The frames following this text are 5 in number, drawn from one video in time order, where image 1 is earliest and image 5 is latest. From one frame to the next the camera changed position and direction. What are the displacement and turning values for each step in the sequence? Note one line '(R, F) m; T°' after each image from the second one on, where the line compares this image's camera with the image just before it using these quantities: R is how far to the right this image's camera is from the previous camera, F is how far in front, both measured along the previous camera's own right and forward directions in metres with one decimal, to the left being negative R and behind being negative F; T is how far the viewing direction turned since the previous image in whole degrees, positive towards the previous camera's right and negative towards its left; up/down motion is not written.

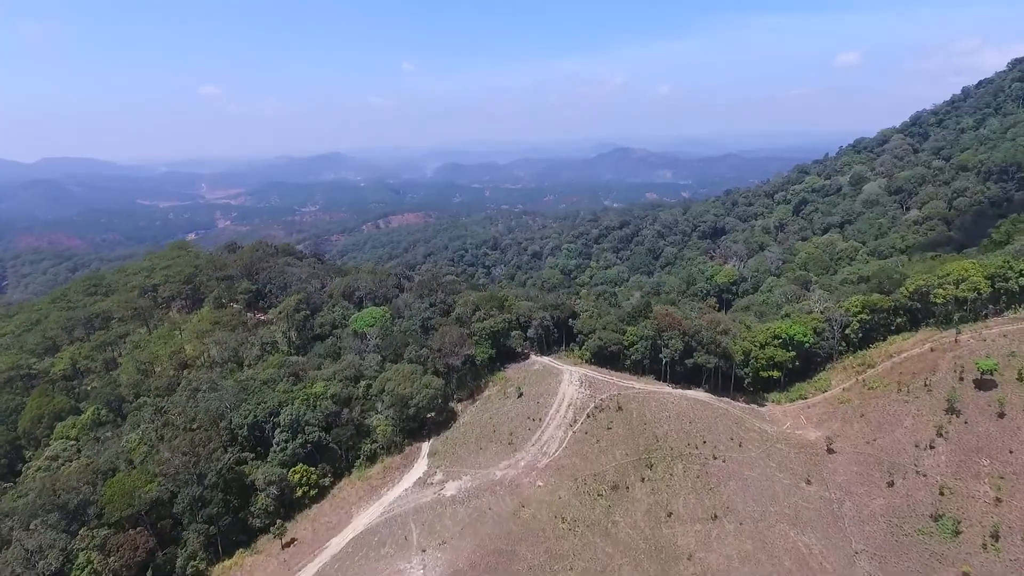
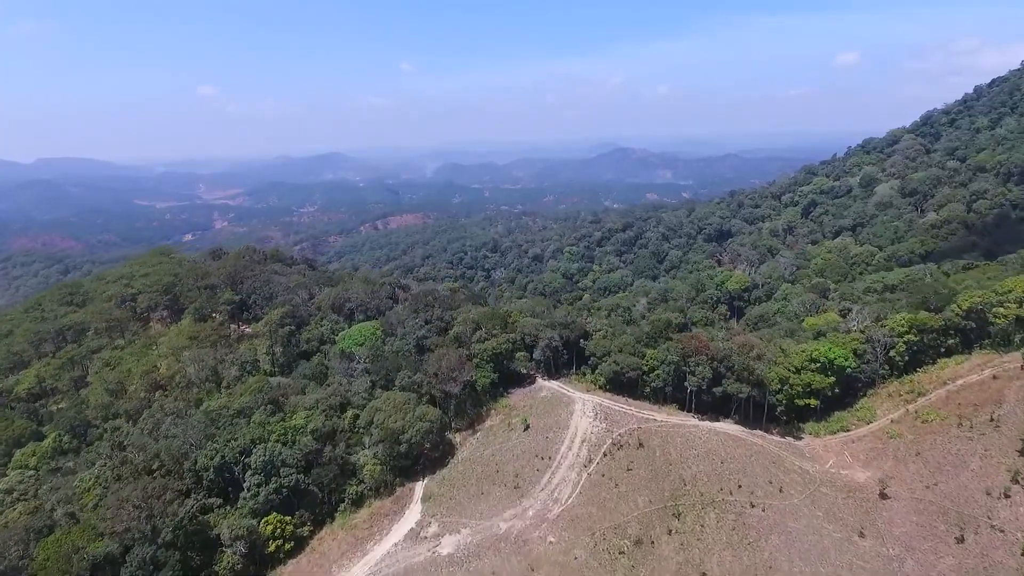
(-0.2, +2.4) m; 0°
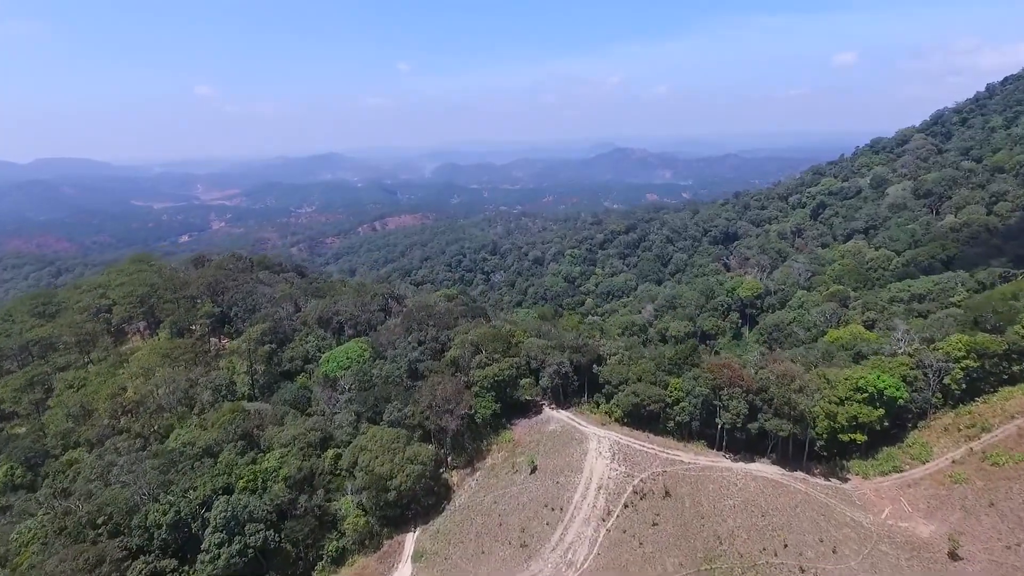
(-0.2, +2.4) m; 0°
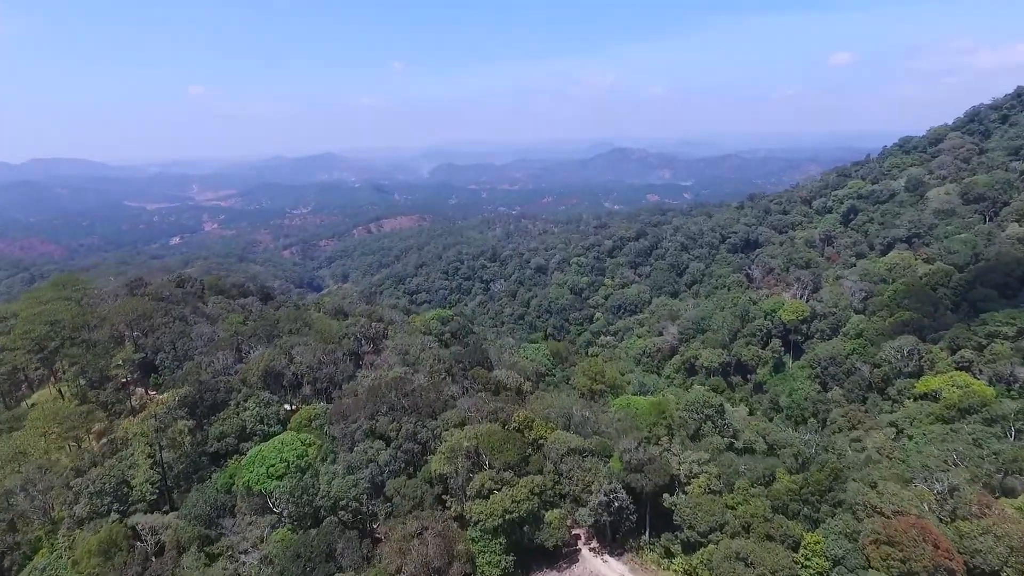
(-0.5, +6.8) m; 0°
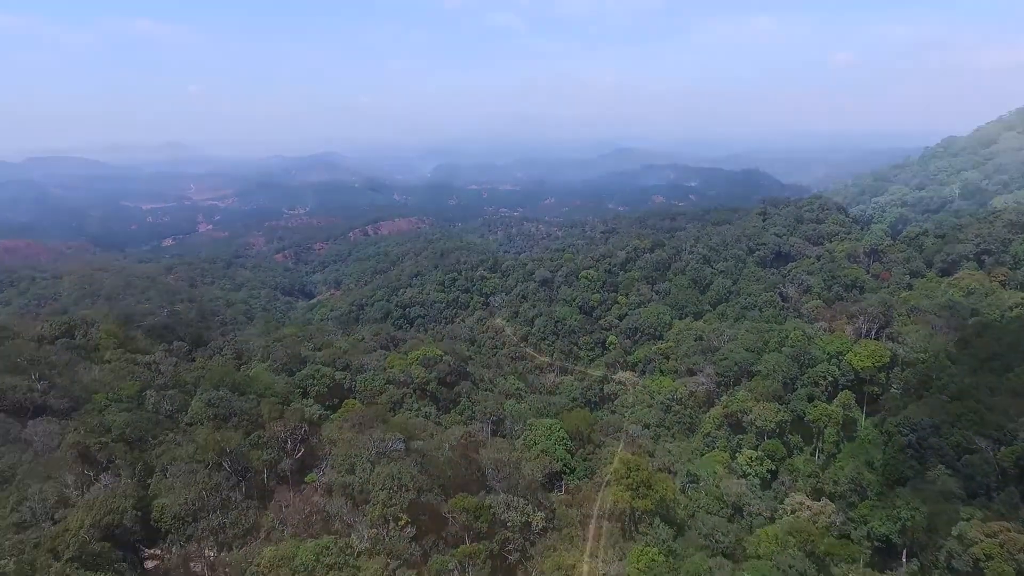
(-0.1, +8.3) m; 0°
